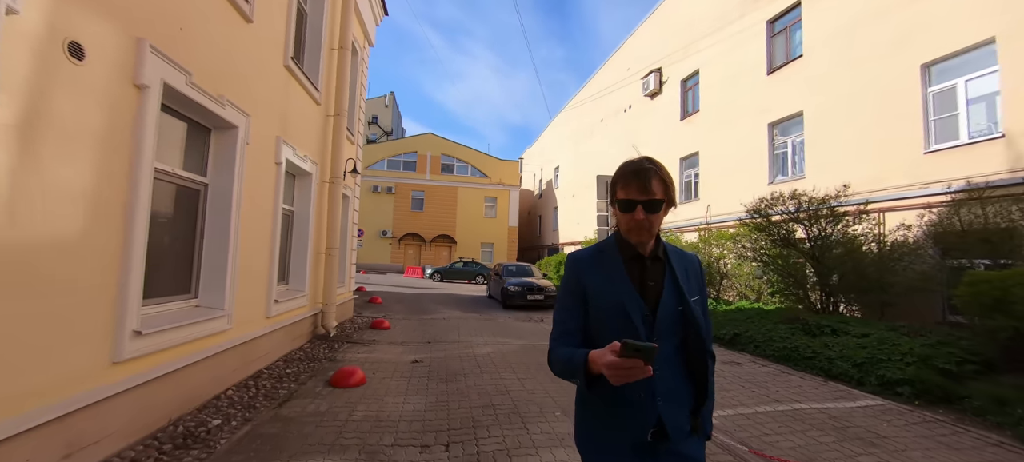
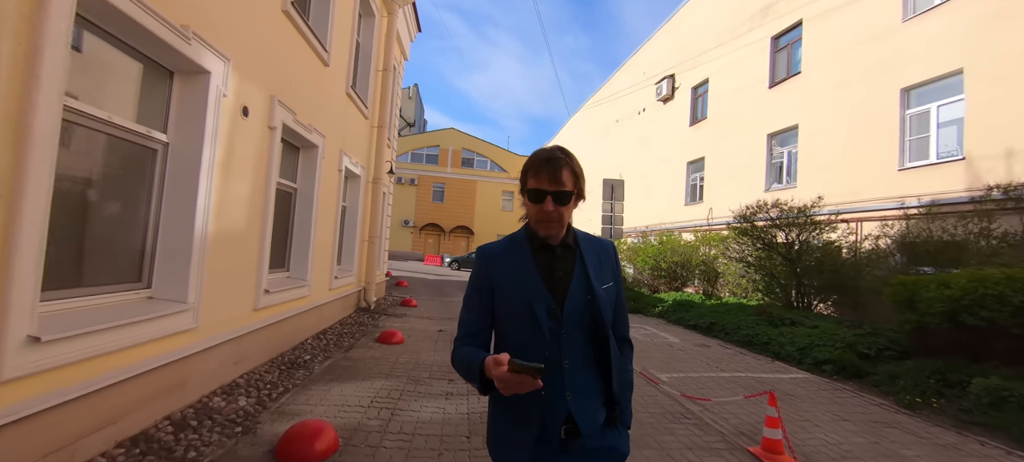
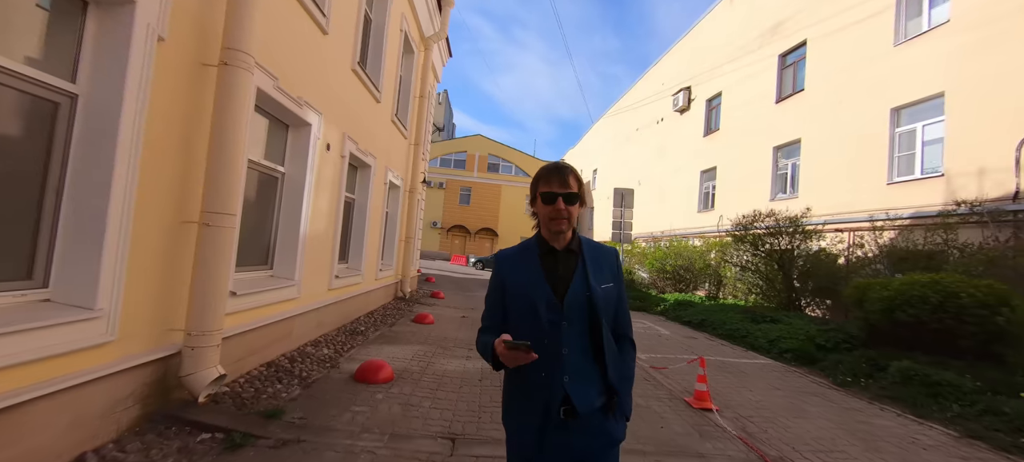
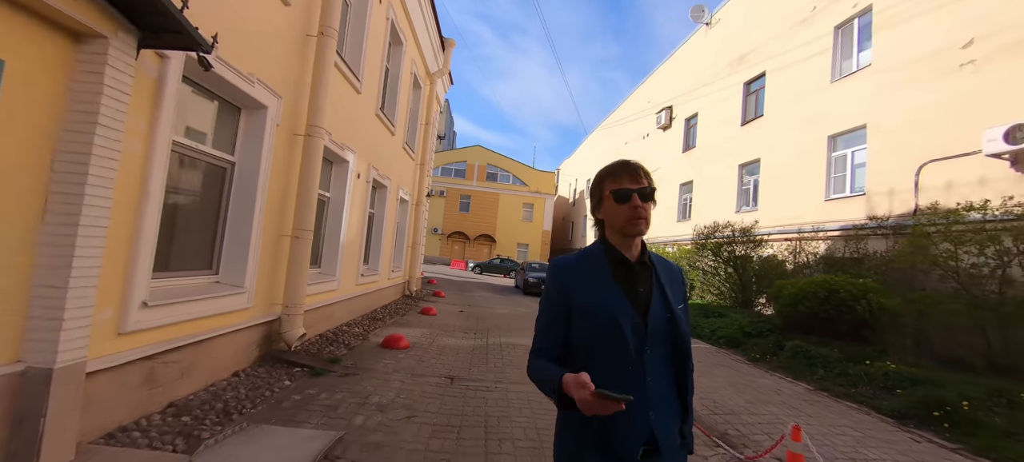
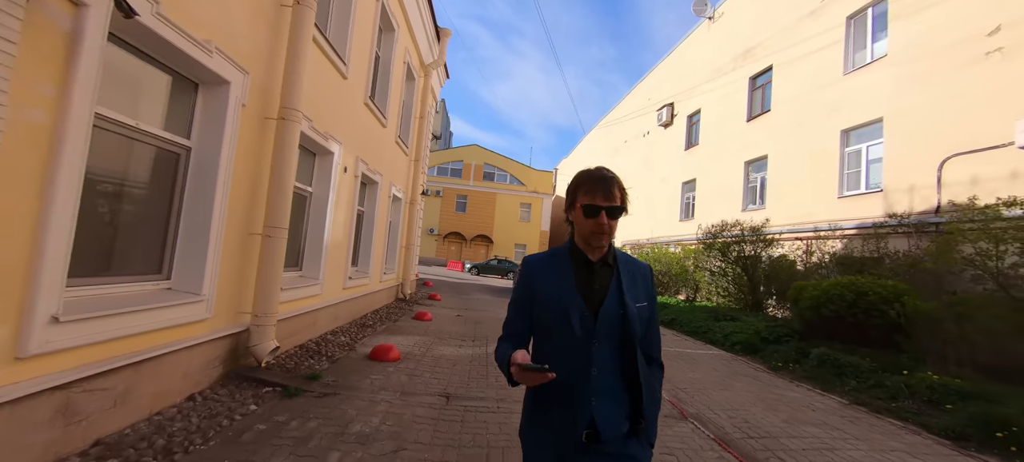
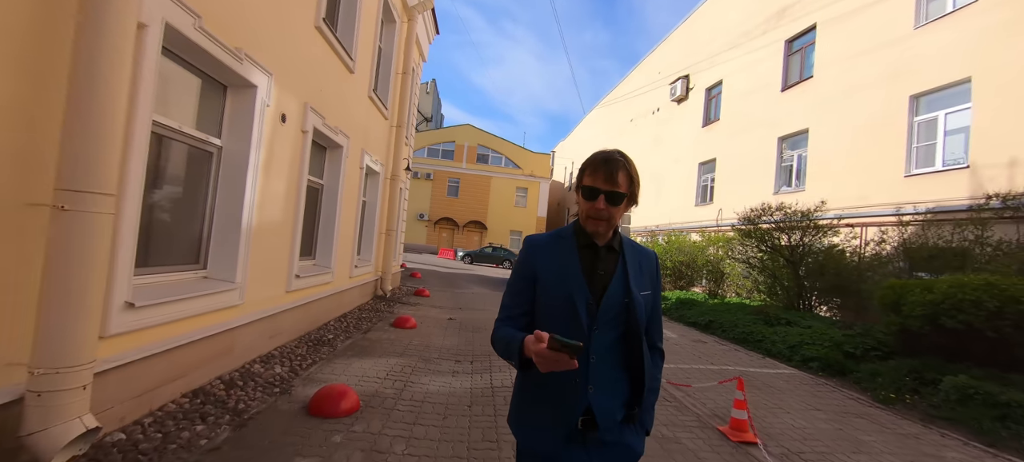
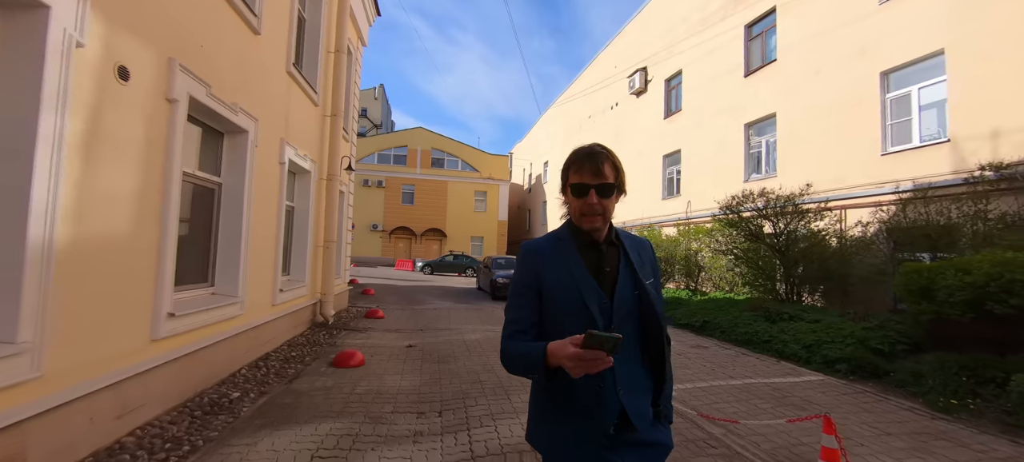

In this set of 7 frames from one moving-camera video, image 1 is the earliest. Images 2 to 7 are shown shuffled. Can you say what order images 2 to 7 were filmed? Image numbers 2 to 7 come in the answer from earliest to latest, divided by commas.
7, 2, 6, 3, 5, 4
